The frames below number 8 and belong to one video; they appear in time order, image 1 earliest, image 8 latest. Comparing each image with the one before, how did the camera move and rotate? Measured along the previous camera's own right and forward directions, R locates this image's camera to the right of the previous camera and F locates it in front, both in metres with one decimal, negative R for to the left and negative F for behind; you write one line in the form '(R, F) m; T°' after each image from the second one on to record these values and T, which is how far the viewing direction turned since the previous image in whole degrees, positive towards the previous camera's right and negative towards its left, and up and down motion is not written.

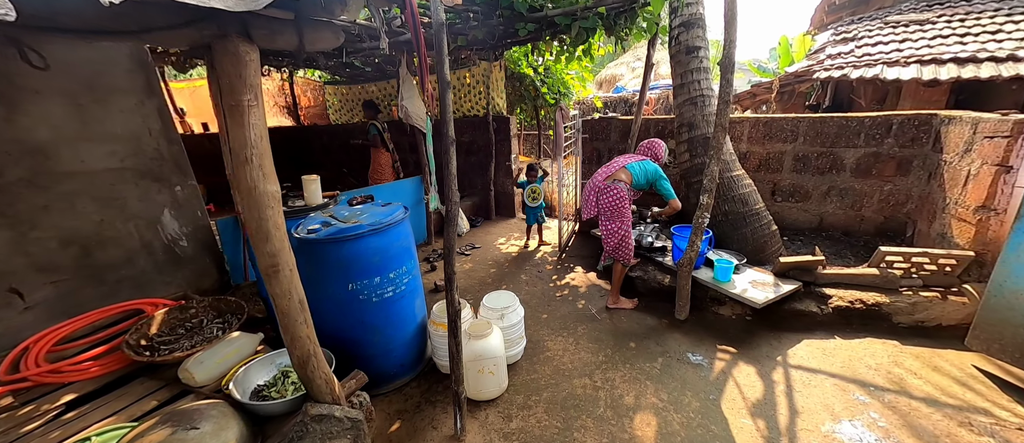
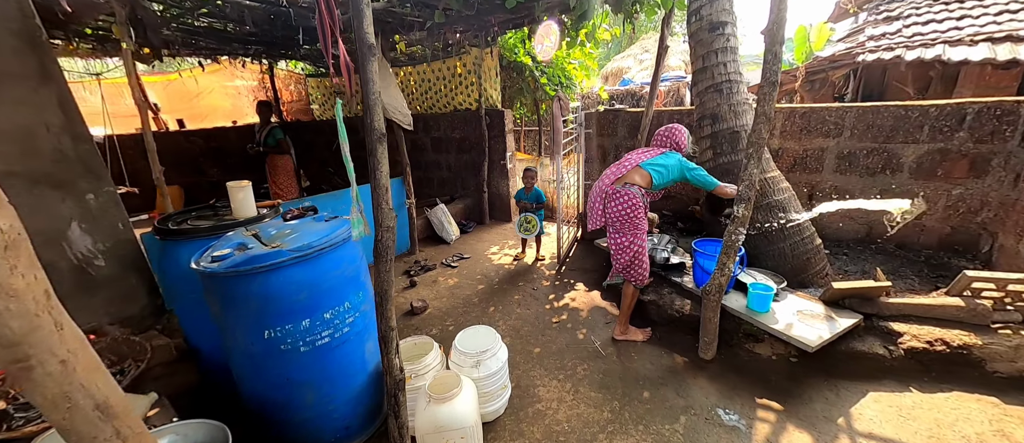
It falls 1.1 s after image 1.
(+0.2, +0.6) m; -1°
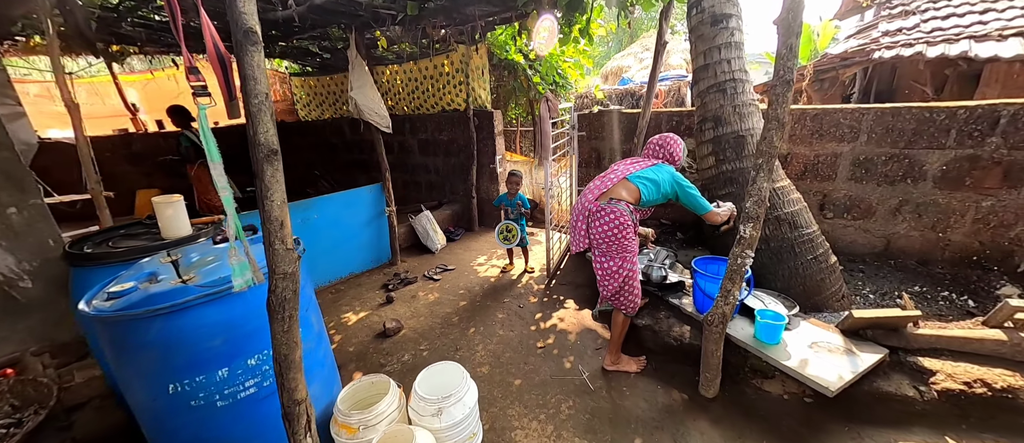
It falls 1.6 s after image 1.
(+0.2, +0.3) m; 0°
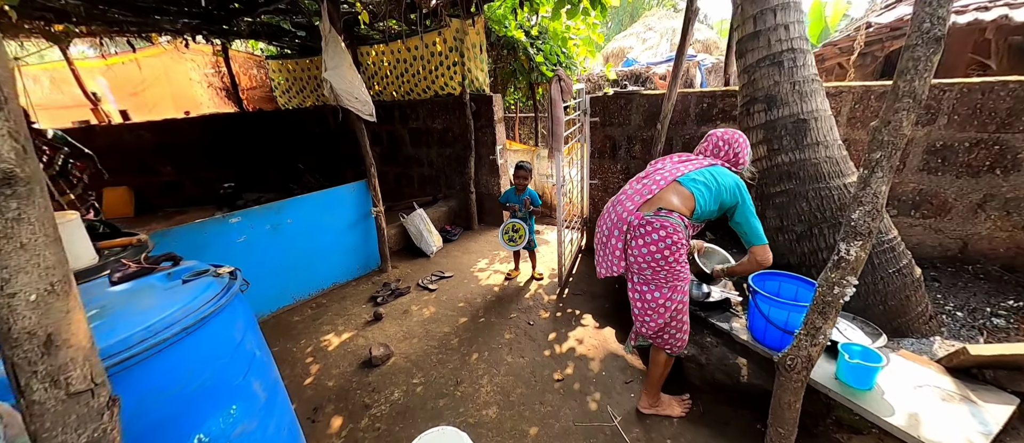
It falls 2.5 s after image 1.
(-0.1, +0.5) m; 0°
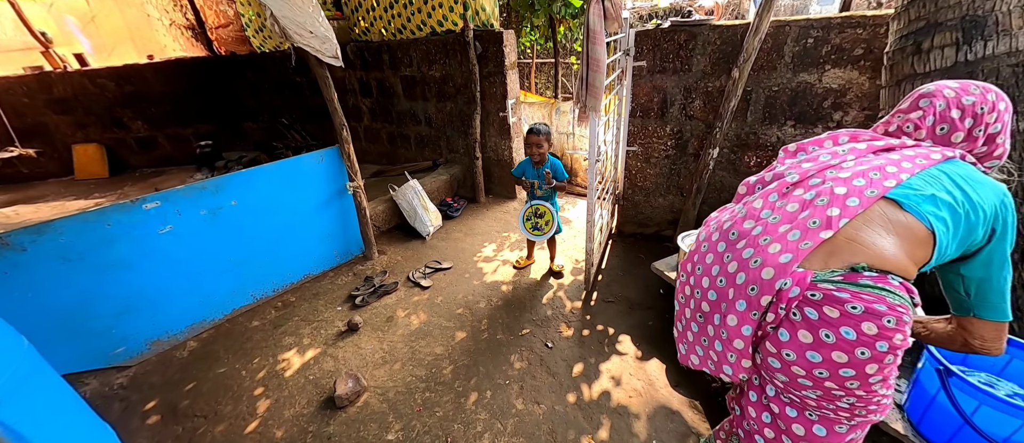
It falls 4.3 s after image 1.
(0.0, +0.8) m; -2°
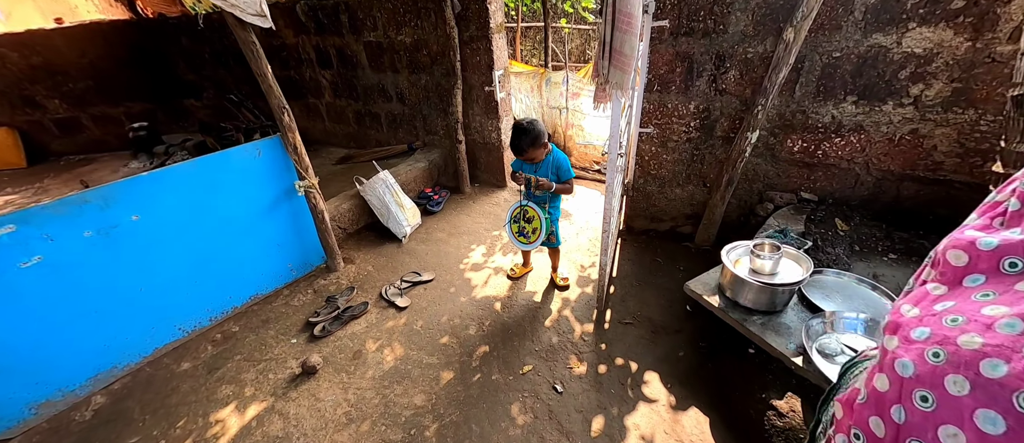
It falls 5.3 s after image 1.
(0.0, +0.5) m; +2°
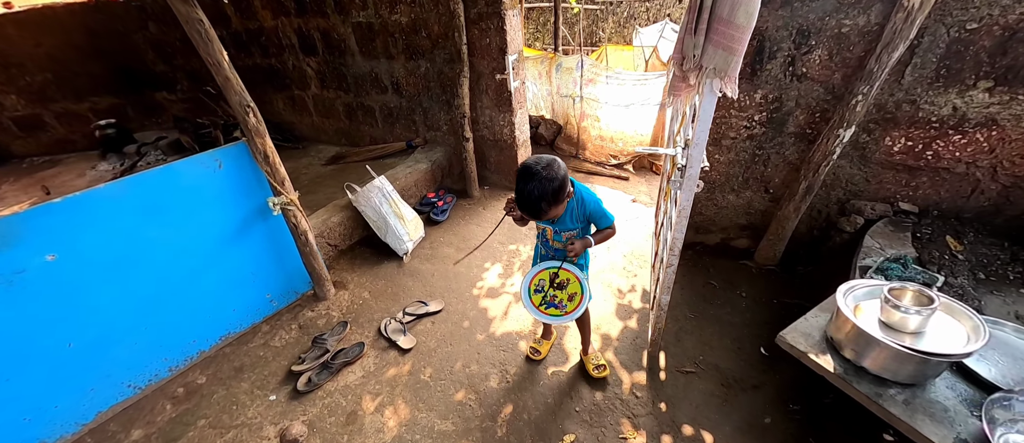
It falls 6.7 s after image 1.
(-0.2, +0.4) m; 0°
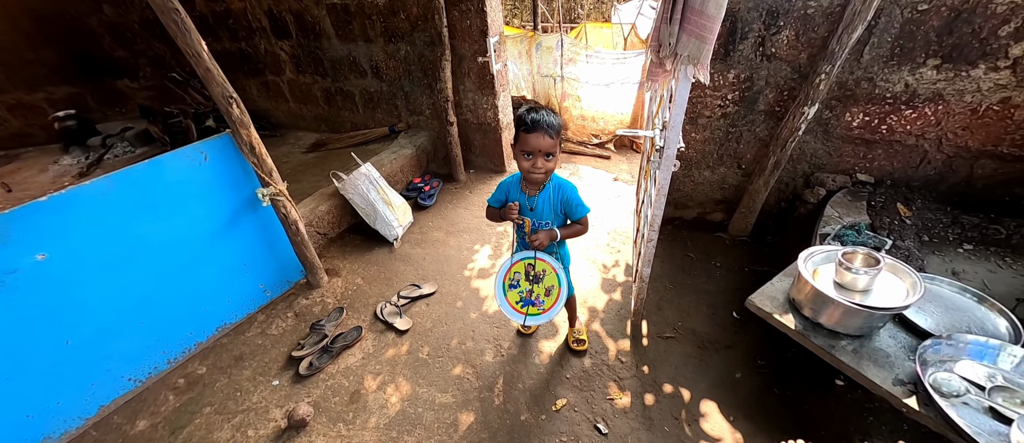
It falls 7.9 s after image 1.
(0.0, -0.1) m; +2°
